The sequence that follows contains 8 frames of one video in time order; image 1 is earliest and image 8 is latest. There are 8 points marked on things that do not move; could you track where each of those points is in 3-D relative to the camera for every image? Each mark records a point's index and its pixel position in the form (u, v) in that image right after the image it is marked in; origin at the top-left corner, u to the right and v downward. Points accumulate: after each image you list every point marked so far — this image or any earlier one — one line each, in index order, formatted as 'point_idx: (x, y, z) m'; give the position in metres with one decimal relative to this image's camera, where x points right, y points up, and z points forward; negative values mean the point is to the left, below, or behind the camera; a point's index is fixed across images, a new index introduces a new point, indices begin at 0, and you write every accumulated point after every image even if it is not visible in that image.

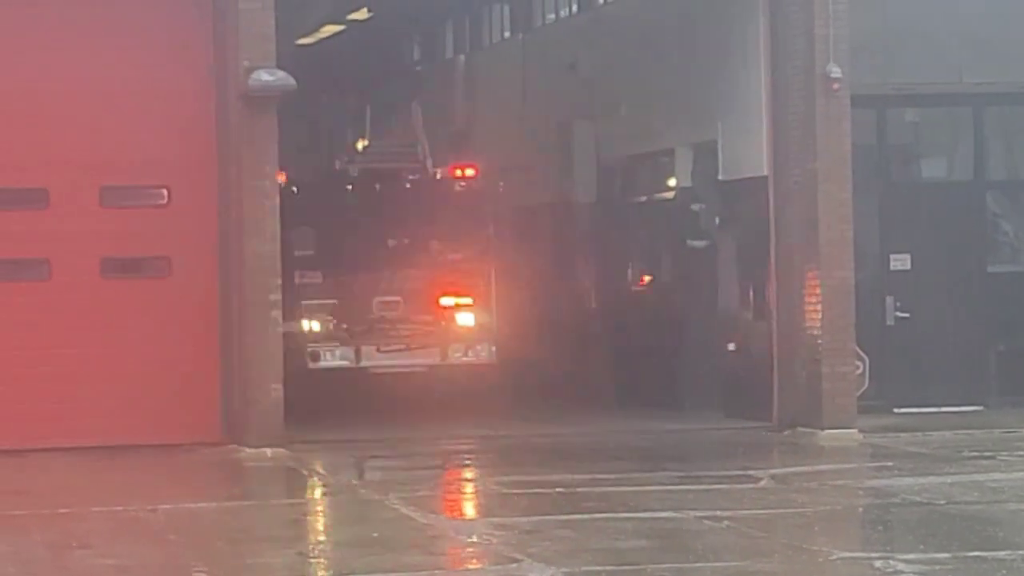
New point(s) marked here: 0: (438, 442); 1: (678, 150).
0: (-0.5, -1.0, +15.2) m
1: (+1.2, +1.0, +17.5) m
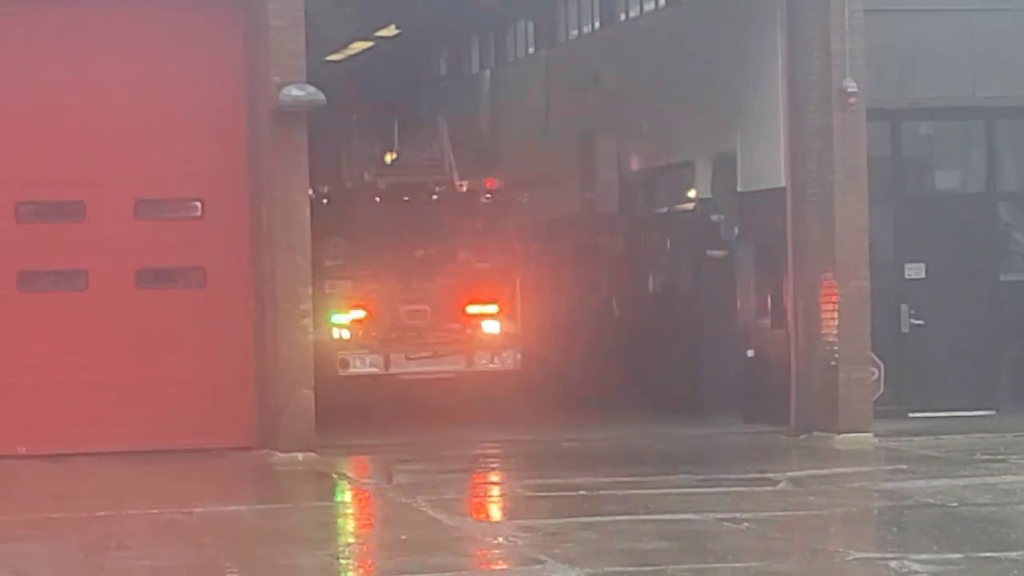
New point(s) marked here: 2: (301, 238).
0: (-0.3, -1.1, +15.7) m
1: (+1.4, +0.9, +17.9) m
2: (-1.3, +0.3, +14.1) m
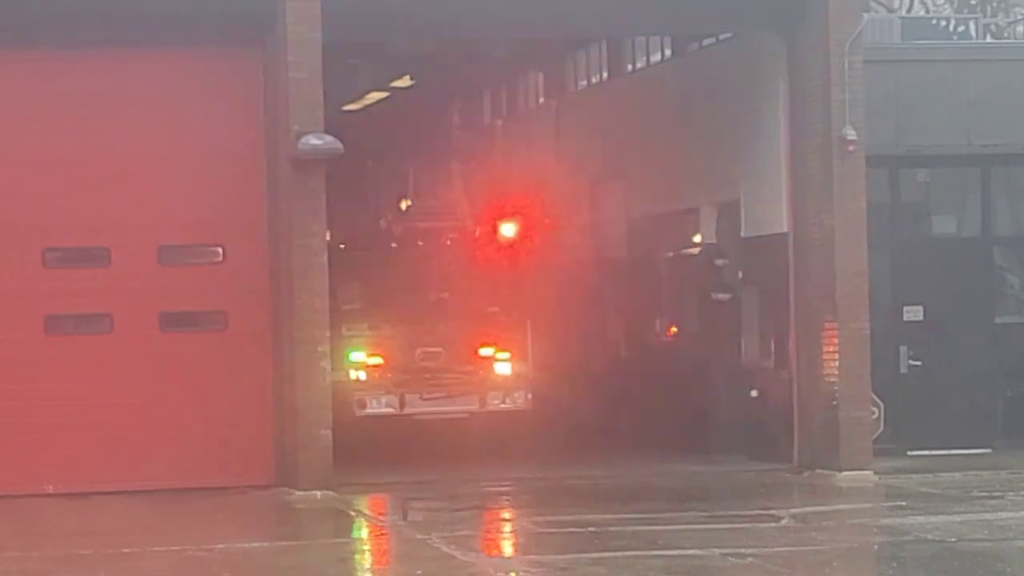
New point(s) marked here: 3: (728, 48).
0: (-0.2, -1.4, +16.2) m
1: (+1.5, +0.6, +18.4) m
2: (-1.2, 0.0, +14.6) m
3: (+1.6, +1.8, +17.8) m
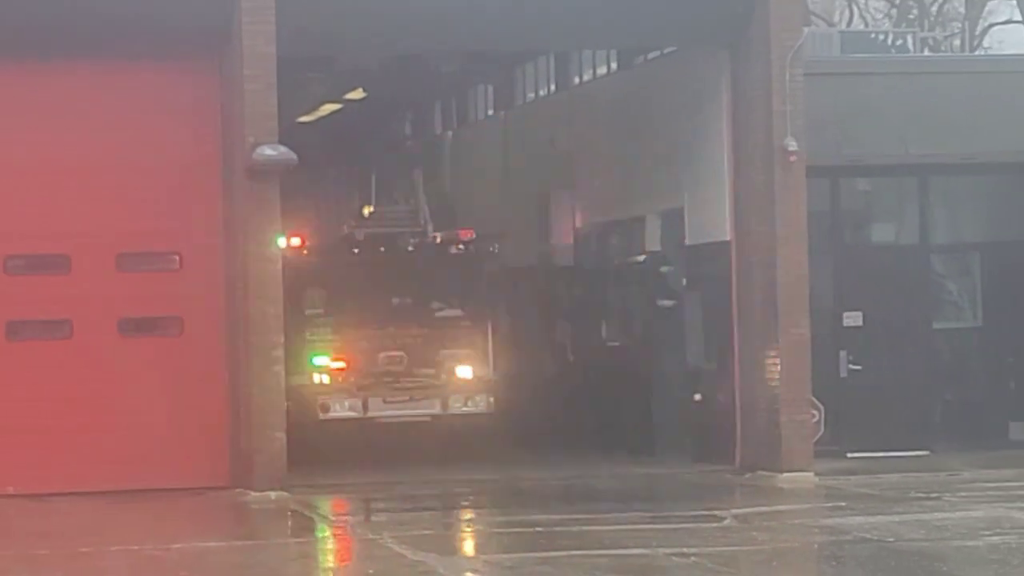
0: (-0.6, -1.4, +16.6) m
1: (+1.1, +0.6, +18.8) m
2: (-1.5, 0.0, +15.0) m
3: (+1.2, +1.8, +18.2) m
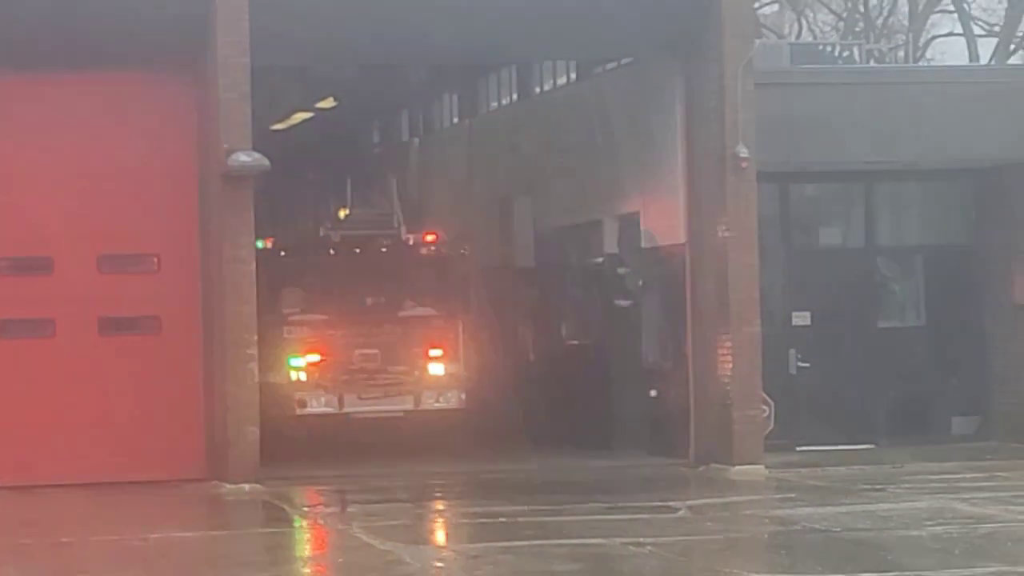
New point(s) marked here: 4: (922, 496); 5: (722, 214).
0: (-0.9, -1.4, +17.3) m
1: (+0.8, +0.6, +19.6) m
2: (-1.8, 0.0, +15.7) m
3: (+1.0, +1.8, +19.0) m
4: (+2.9, -1.5, +16.5) m
5: (+1.5, +0.5, +17.0) m
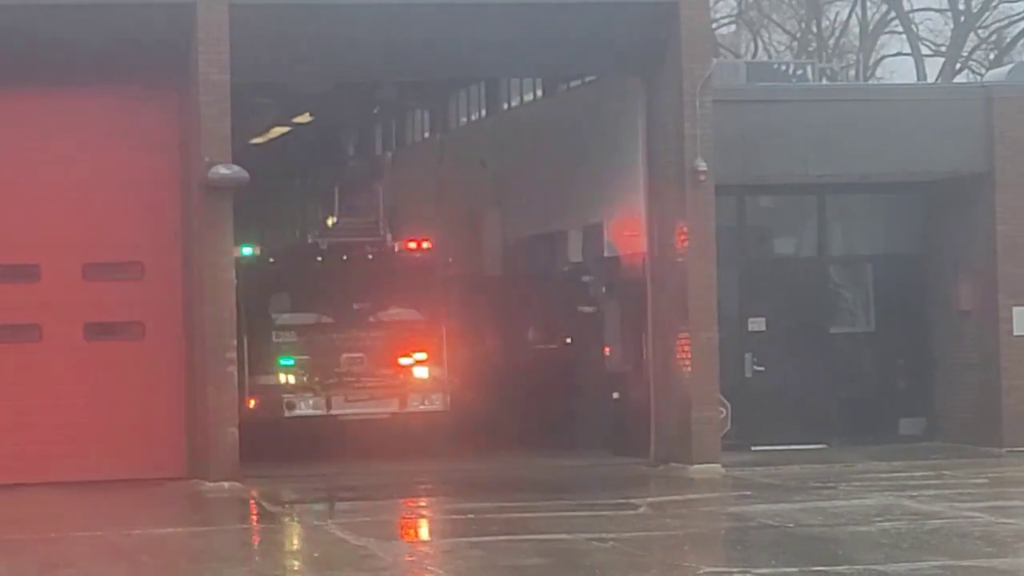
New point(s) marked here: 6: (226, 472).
0: (-1.1, -1.5, +18.2) m
1: (+0.6, +0.5, +20.4) m
2: (-2.1, -0.1, +16.6) m
3: (+0.7, +1.7, +19.8) m
4: (+2.7, -1.5, +17.3) m
5: (+1.3, +0.5, +17.8) m
6: (-2.1, -1.3, +16.6) m
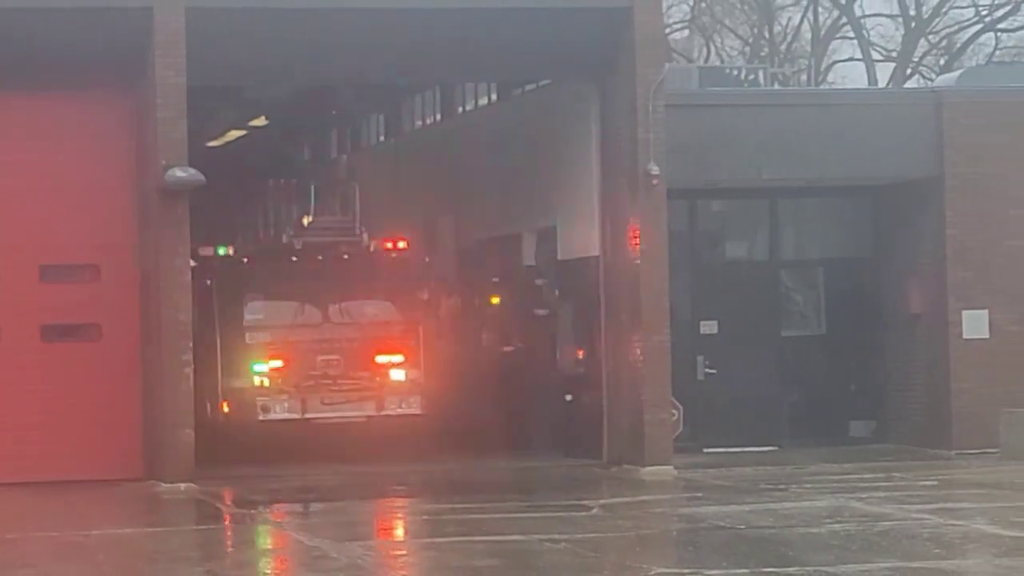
0: (-1.5, -1.5, +18.3) m
1: (+0.2, +0.5, +20.6) m
2: (-2.4, -0.1, +16.7) m
3: (+0.3, +1.7, +19.9) m
4: (+2.3, -1.6, +17.5) m
5: (+0.9, +0.5, +17.9) m
6: (-2.4, -1.3, +16.7) m
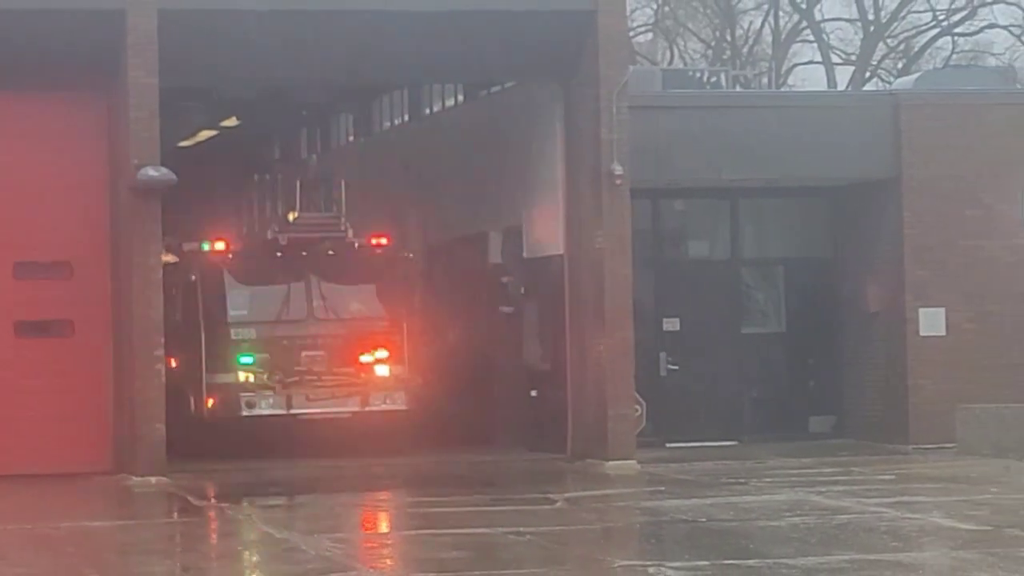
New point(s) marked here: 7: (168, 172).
0: (-1.8, -1.5, +18.7) m
1: (-0.1, +0.5, +20.9) m
2: (-2.7, -0.1, +17.1) m
3: (+0.1, +1.7, +20.3) m
4: (+2.1, -1.5, +17.8) m
5: (+0.7, +0.5, +18.3) m
6: (-2.7, -1.3, +17.1) m
7: (-2.6, +0.8, +16.8) m
